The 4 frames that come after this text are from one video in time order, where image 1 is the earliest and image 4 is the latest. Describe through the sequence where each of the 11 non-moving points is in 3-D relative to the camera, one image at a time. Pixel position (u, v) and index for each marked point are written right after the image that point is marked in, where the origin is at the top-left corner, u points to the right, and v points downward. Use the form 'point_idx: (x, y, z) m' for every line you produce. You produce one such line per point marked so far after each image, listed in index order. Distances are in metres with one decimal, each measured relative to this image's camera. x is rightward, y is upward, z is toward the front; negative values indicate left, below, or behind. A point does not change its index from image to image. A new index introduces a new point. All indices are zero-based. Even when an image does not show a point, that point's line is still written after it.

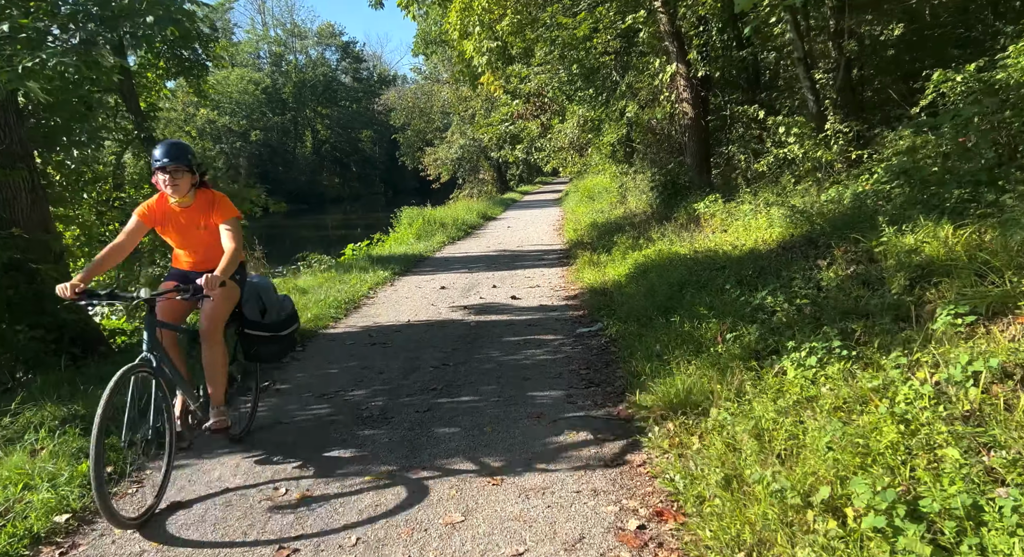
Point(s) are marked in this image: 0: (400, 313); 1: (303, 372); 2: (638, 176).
0: (-1.3, -0.4, +9.1) m
1: (-1.7, -0.8, +6.5) m
2: (+3.0, +2.5, +19.1) m
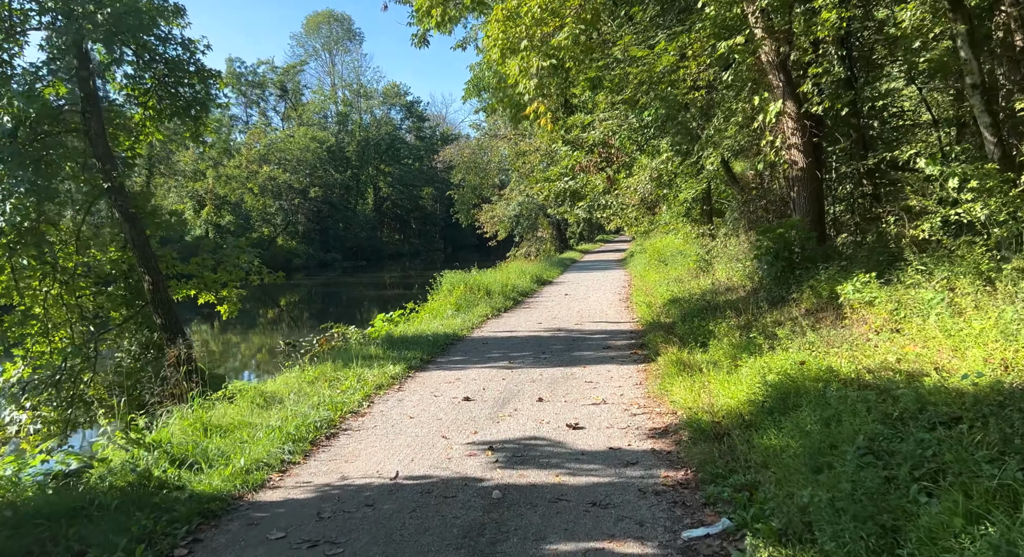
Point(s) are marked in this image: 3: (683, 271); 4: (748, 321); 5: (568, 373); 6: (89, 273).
0: (-0.9, -1.3, +5.9) m
1: (-1.5, -1.5, +3.3) m
2: (+4.2, +0.8, +15.7) m
3: (+3.8, +0.2, +17.9) m
4: (+2.6, -0.5, +8.9) m
5: (+0.6, -1.1, +8.9) m
6: (-5.9, +0.1, +11.0) m
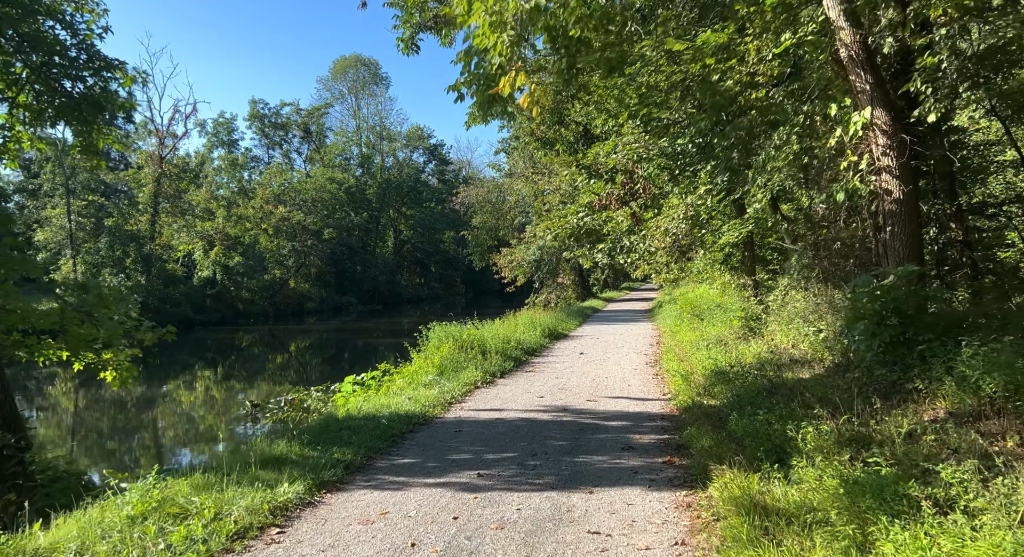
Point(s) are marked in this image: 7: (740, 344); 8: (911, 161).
0: (-1.3, -1.6, +2.5) m
1: (-2.0, -1.6, -0.1) m
2: (+4.2, -0.2, +12.3) m
3: (+3.9, -0.9, +14.4) m
4: (+2.4, -1.1, +5.4) m
5: (+0.4, -1.6, +5.6) m
6: (-6.1, -0.5, +7.9) m
7: (+3.7, -1.0, +12.9) m
8: (+4.7, +1.4, +9.3) m
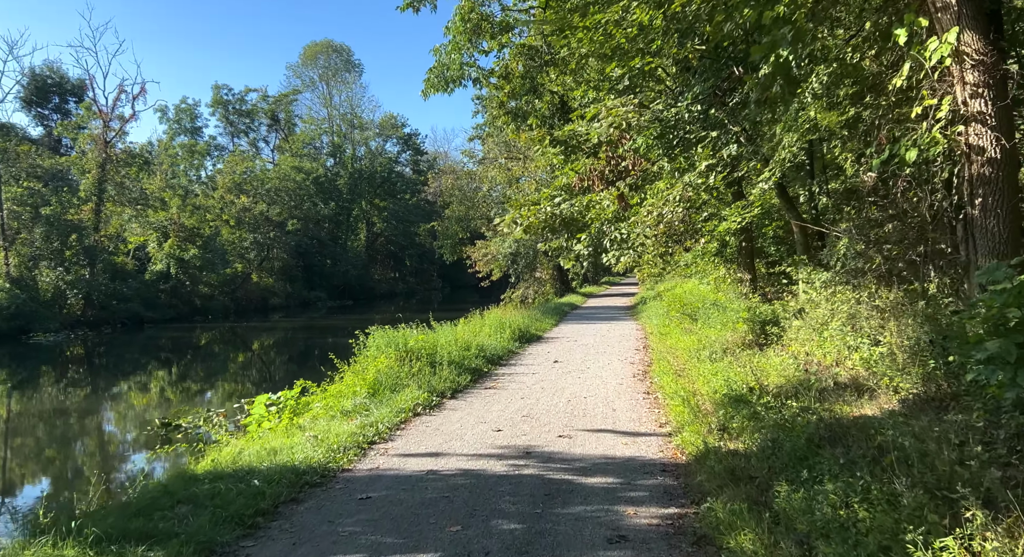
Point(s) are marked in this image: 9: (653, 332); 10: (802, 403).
0: (-1.6, -1.6, -0.3) m
1: (-2.2, -1.6, -3.0) m
2: (+3.6, -0.1, +9.5) m
3: (+3.2, -0.8, +11.7) m
4: (+1.9, -1.0, +2.7) m
5: (-0.1, -1.6, +2.7) m
6: (-6.6, -0.4, +4.9) m
7: (+3.1, -0.9, +10.2) m
8: (+4.2, +1.4, +6.6) m
9: (+3.1, -1.2, +17.8) m
10: (+2.5, -1.0, +7.0) m
